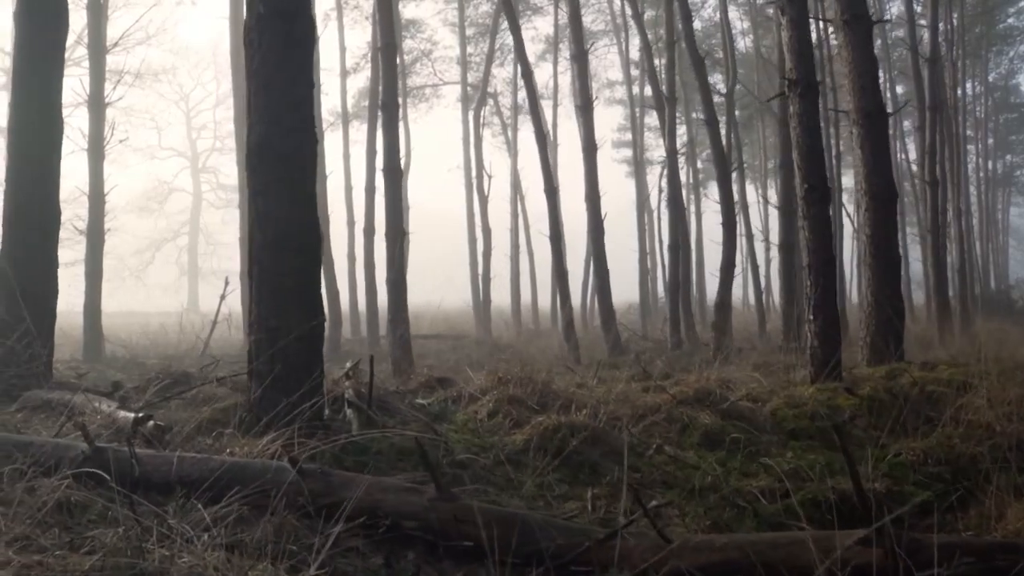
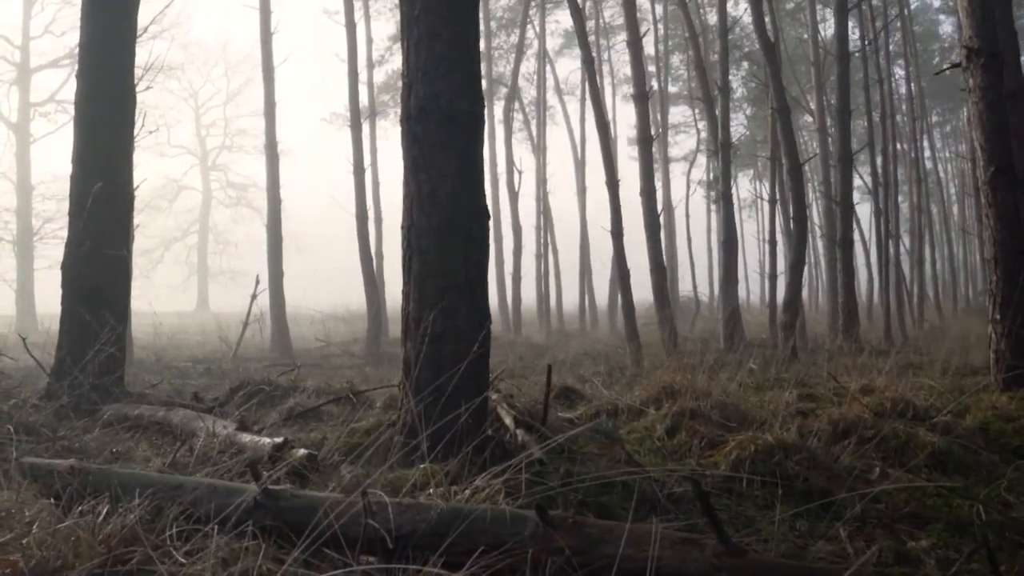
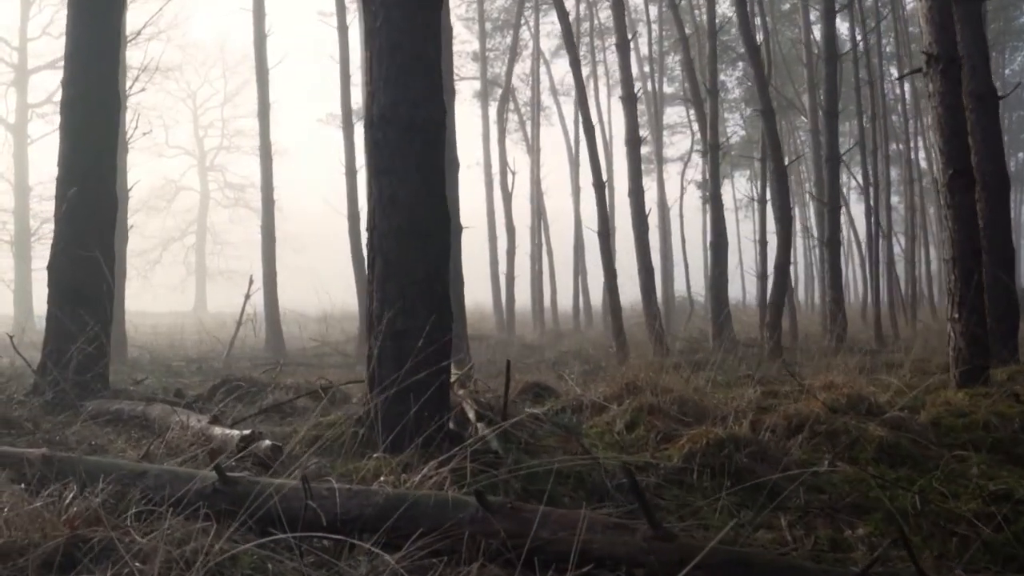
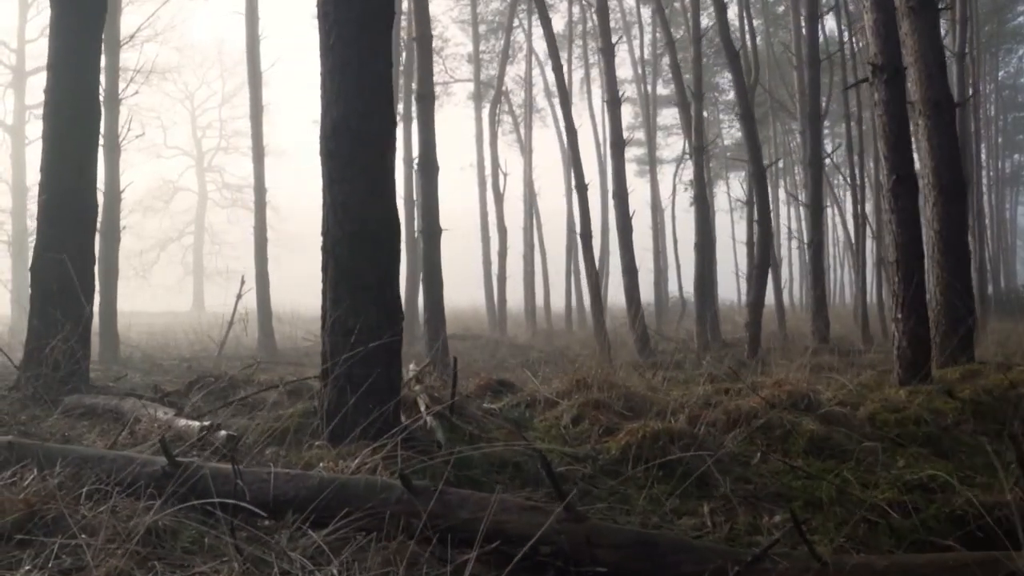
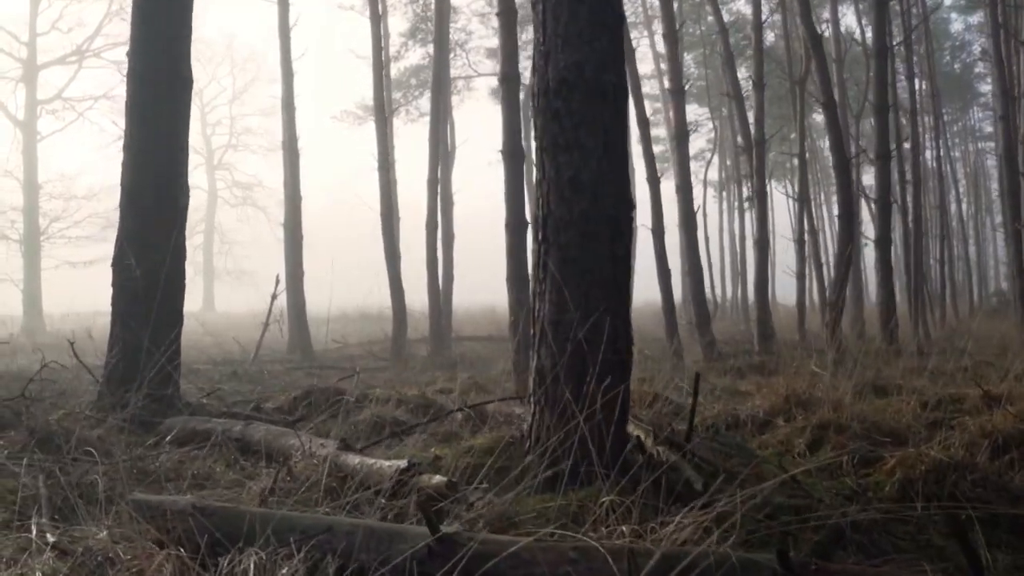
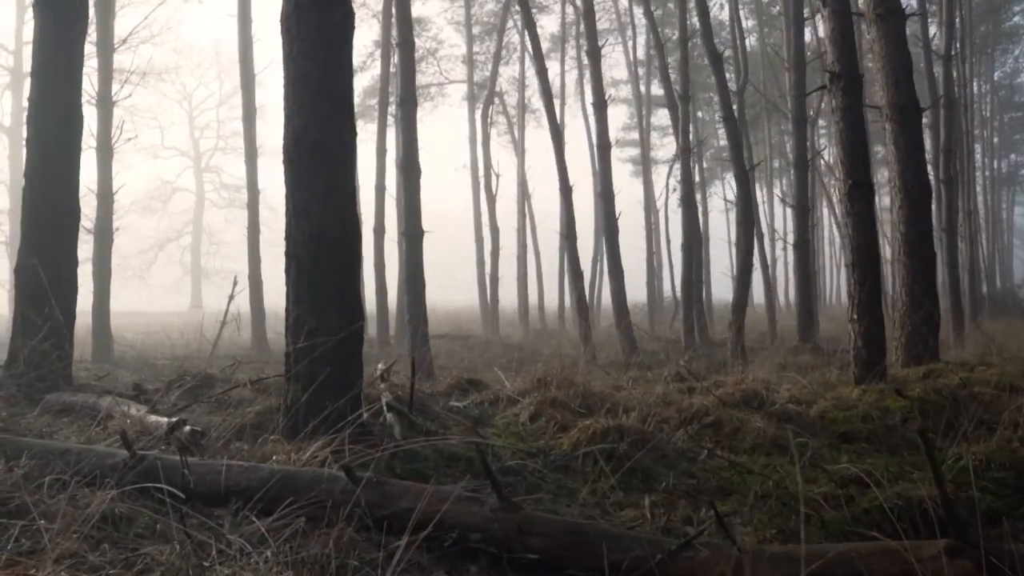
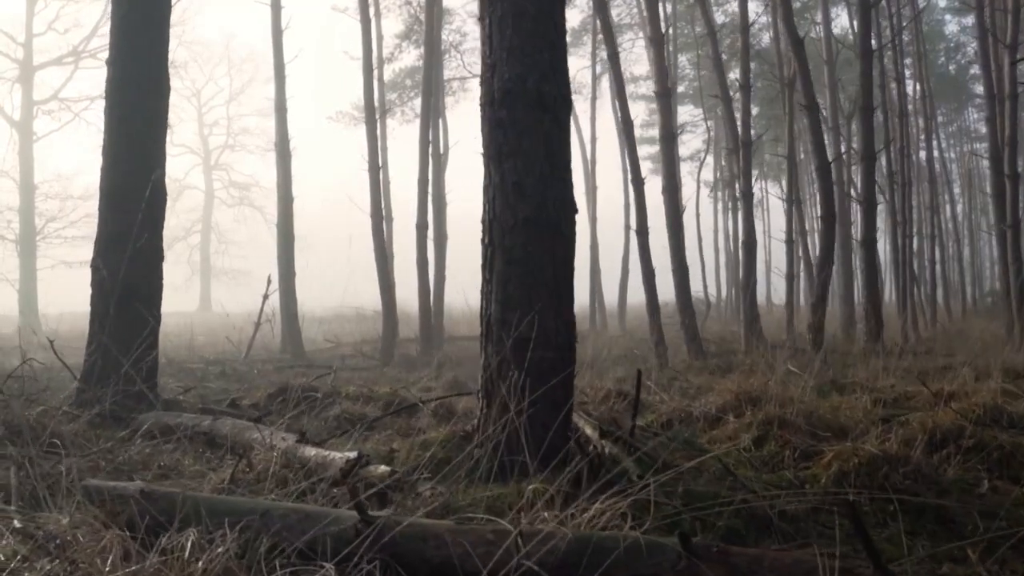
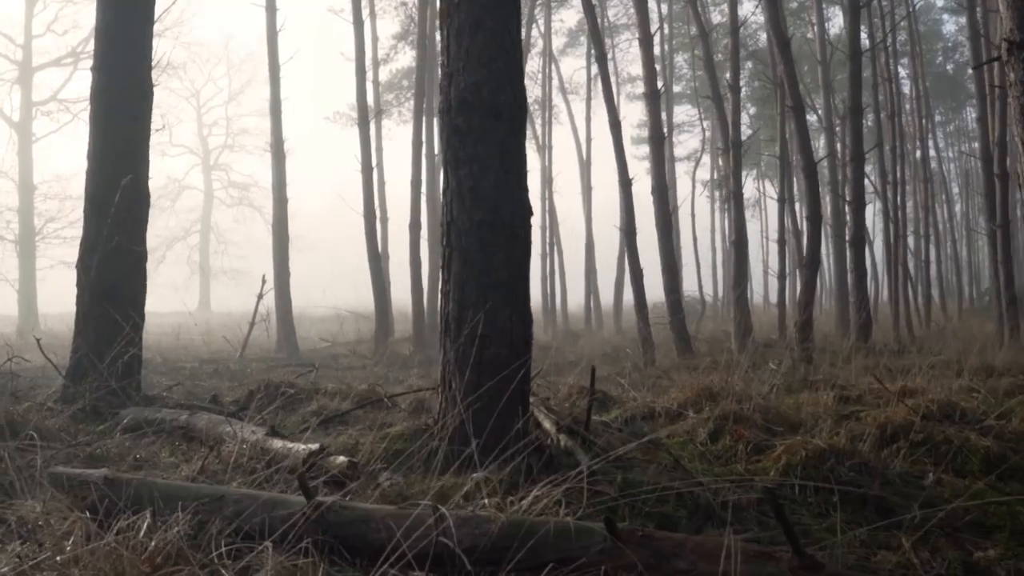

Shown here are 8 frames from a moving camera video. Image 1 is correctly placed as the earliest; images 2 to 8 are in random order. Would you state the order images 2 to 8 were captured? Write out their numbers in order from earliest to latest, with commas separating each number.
6, 4, 3, 2, 8, 7, 5
